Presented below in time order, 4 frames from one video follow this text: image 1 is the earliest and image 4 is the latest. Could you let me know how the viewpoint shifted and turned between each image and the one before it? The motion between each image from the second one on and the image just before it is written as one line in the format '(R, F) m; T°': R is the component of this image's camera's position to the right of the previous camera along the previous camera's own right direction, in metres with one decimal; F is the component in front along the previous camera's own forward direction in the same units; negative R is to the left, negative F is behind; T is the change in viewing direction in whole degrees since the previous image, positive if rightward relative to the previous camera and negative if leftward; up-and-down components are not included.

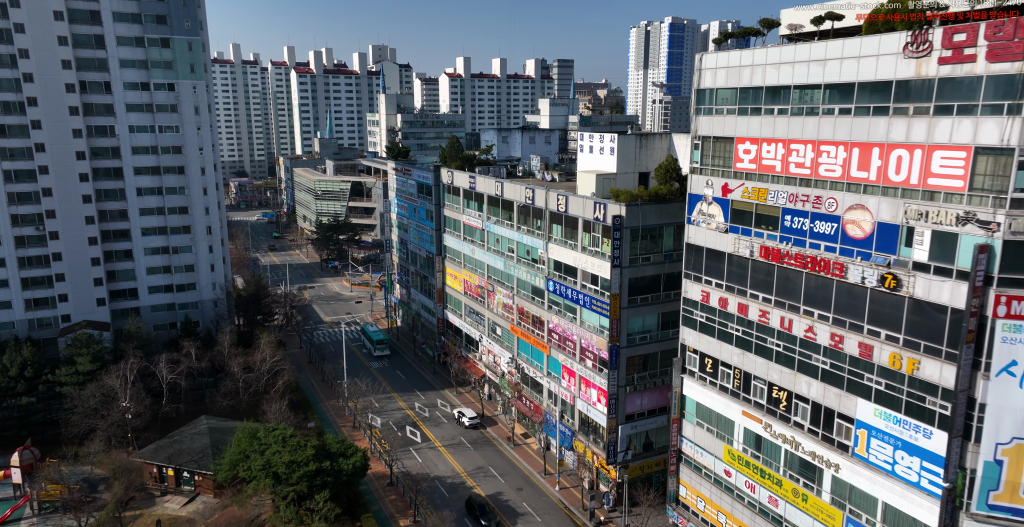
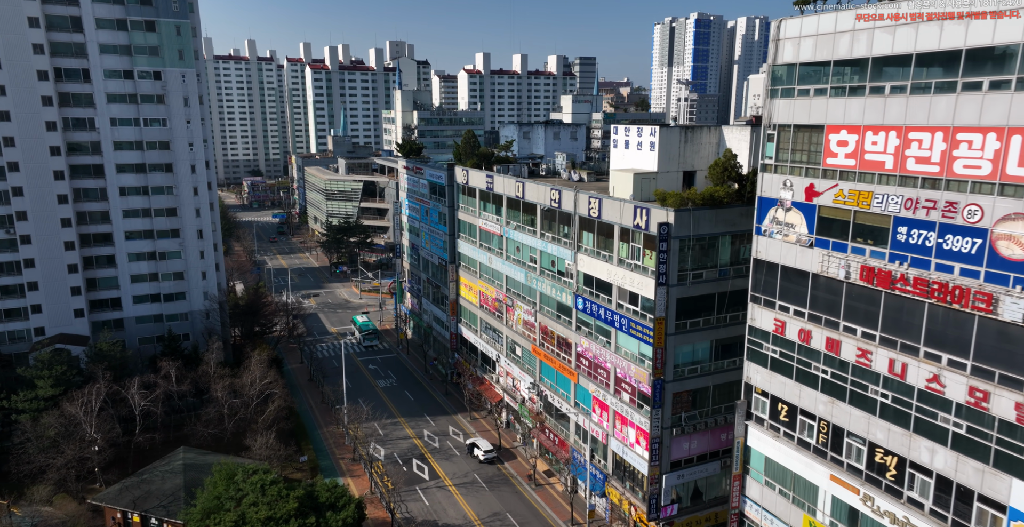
(-0.3, +8.5) m; -1°
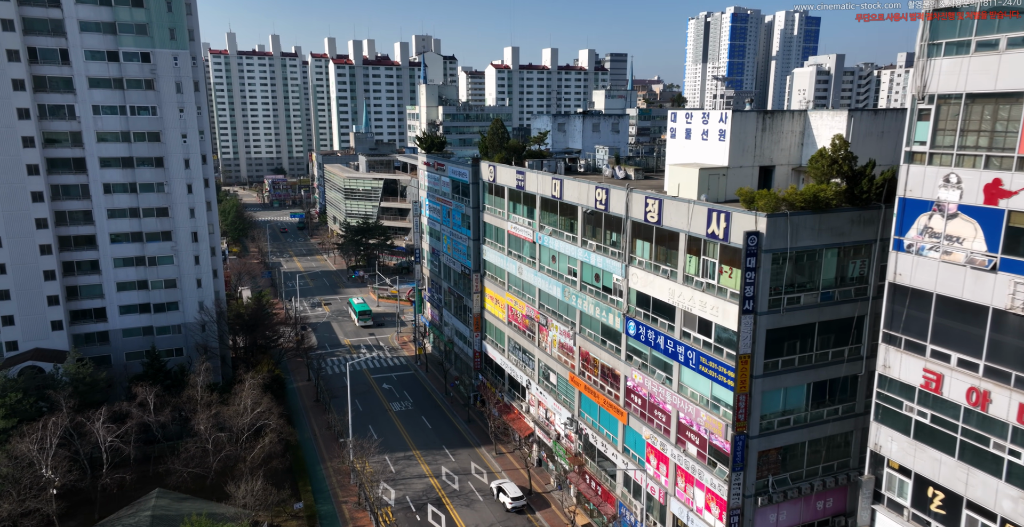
(-0.6, +9.4) m; -2°
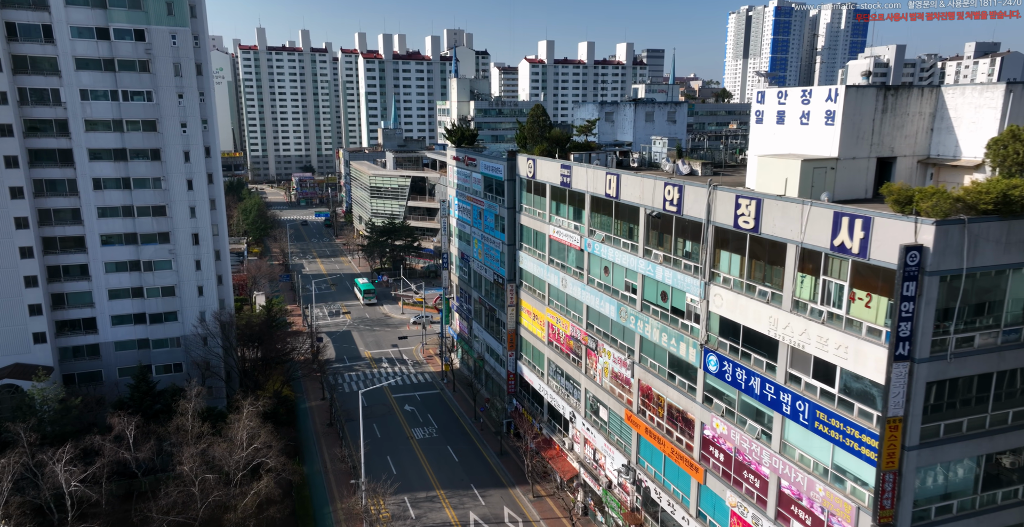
(-0.8, +8.7) m; -2°
